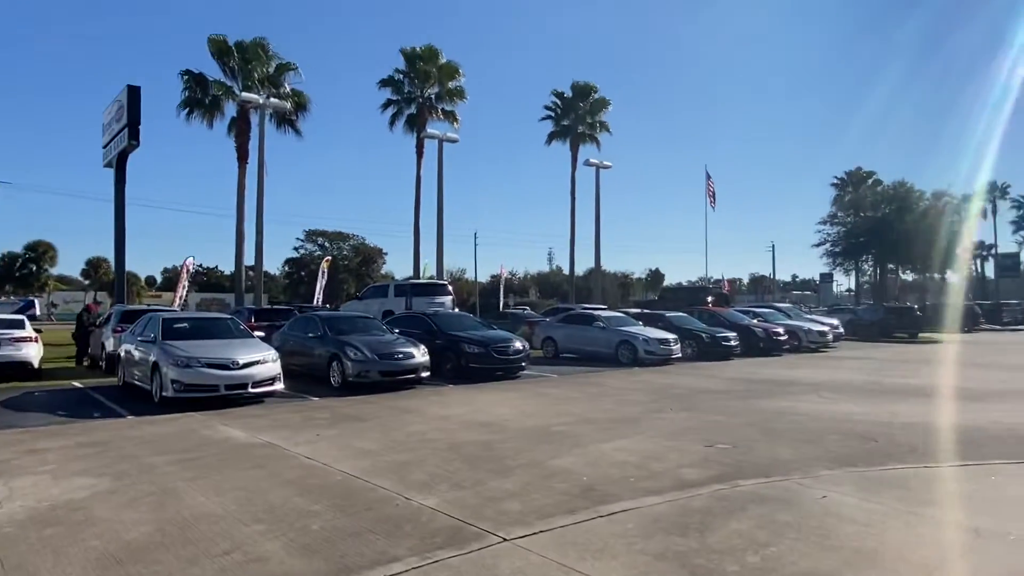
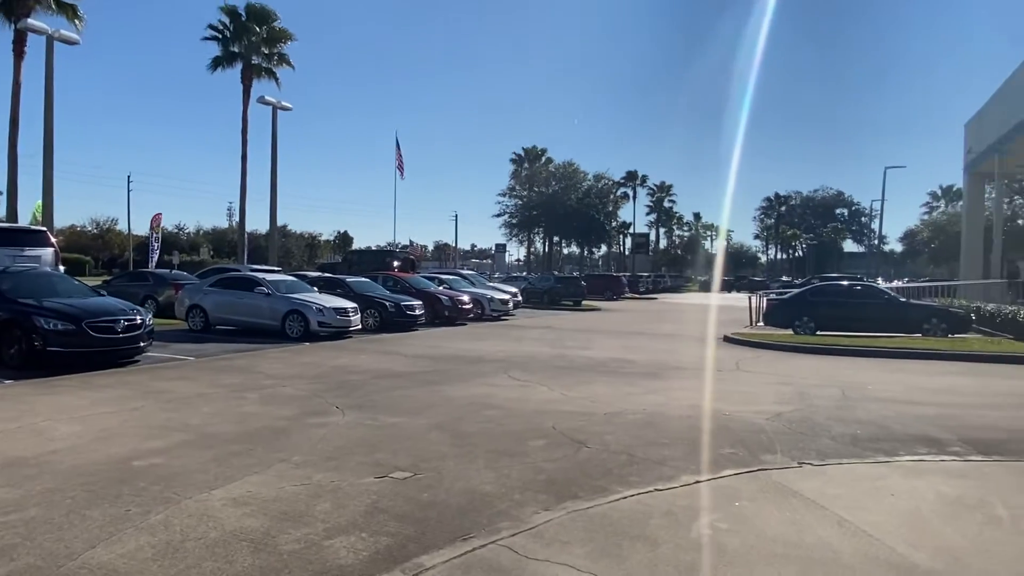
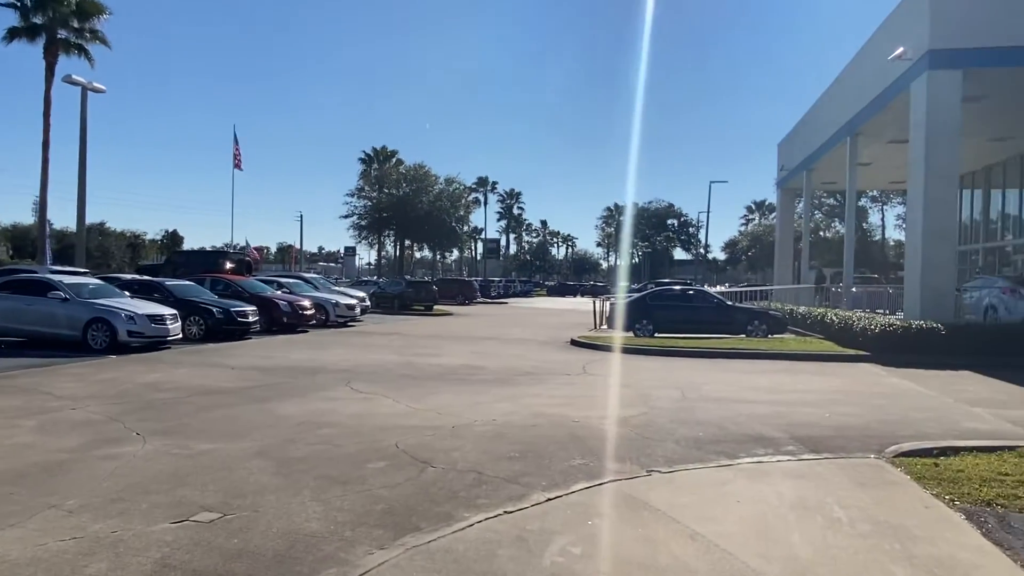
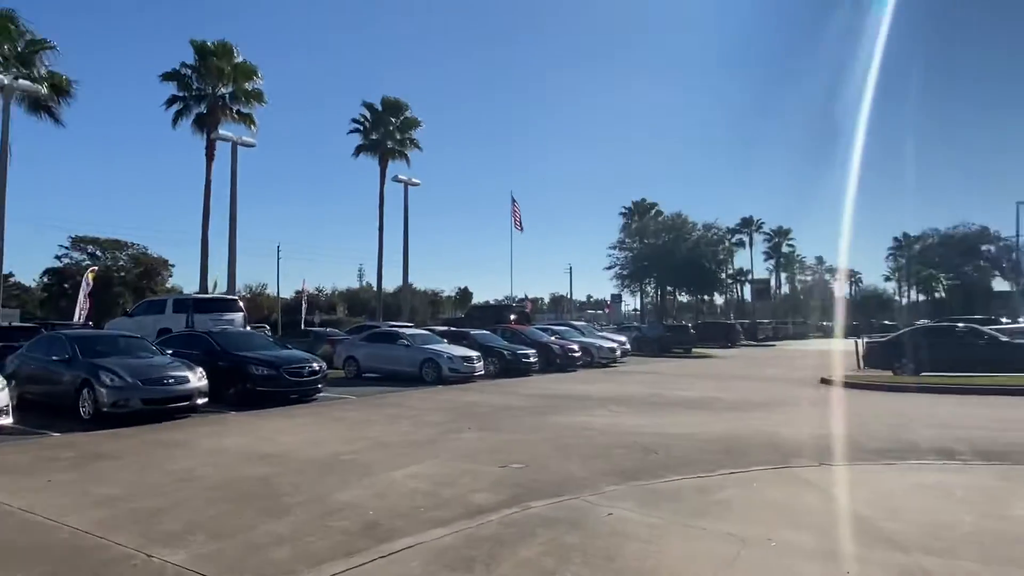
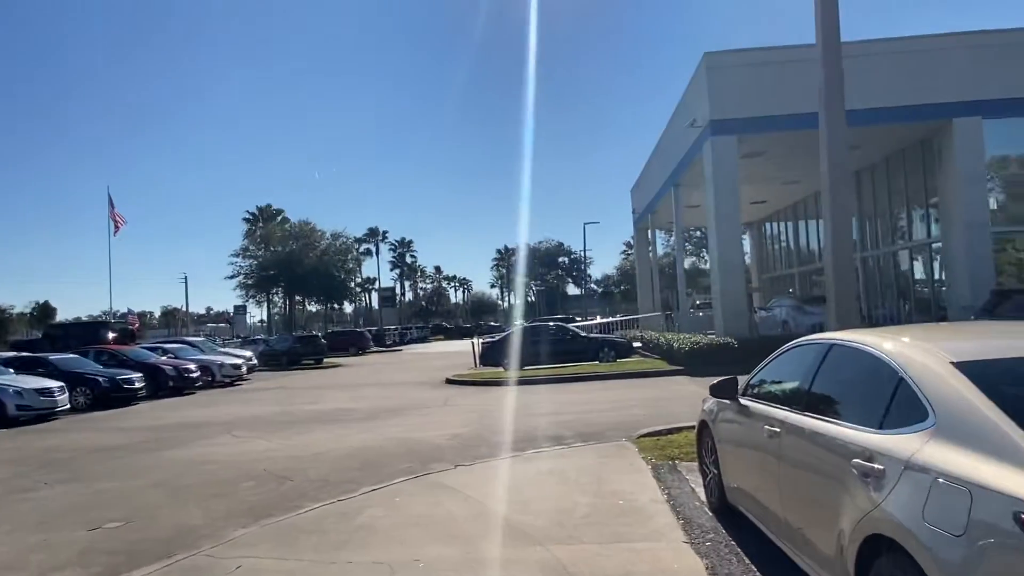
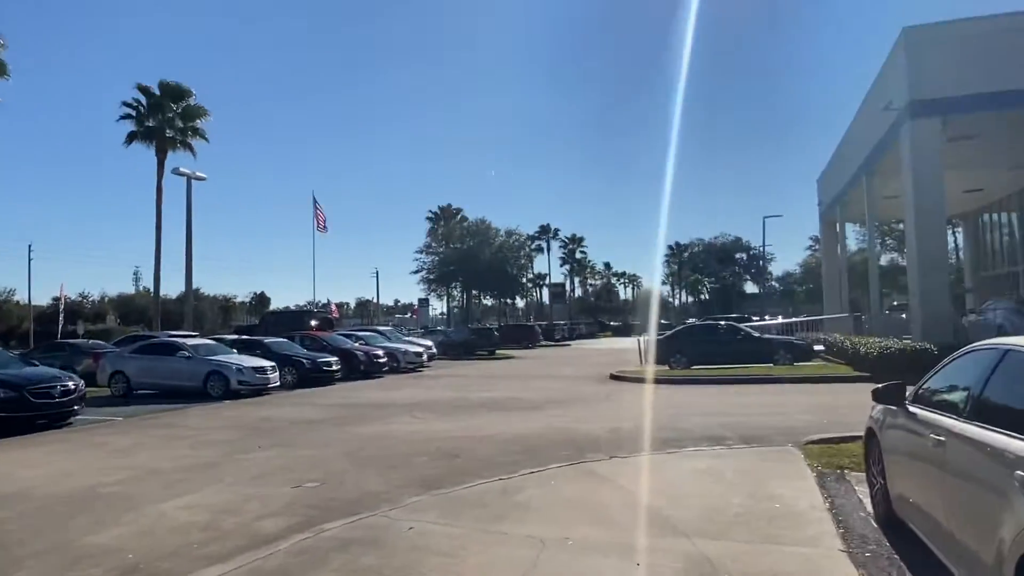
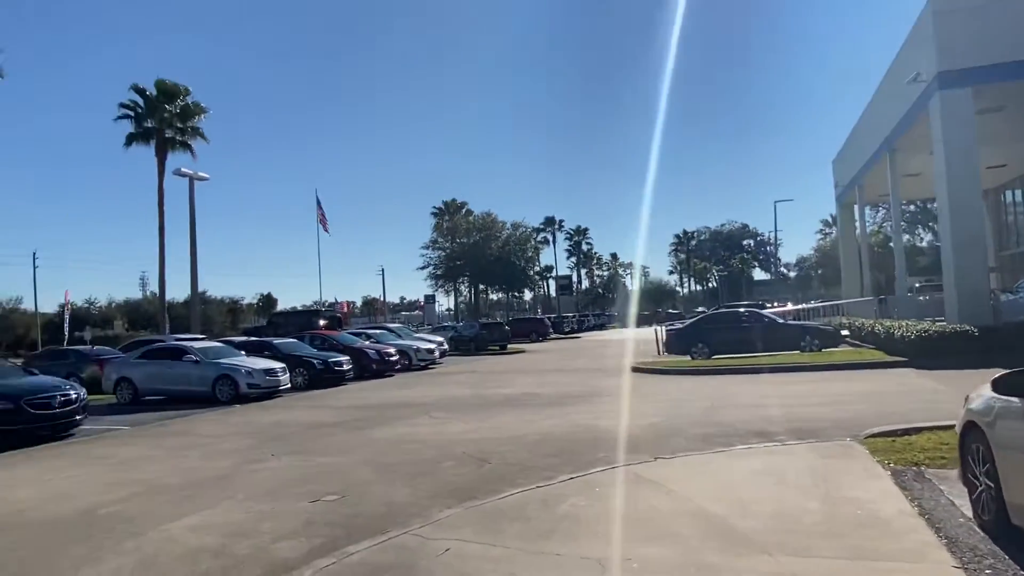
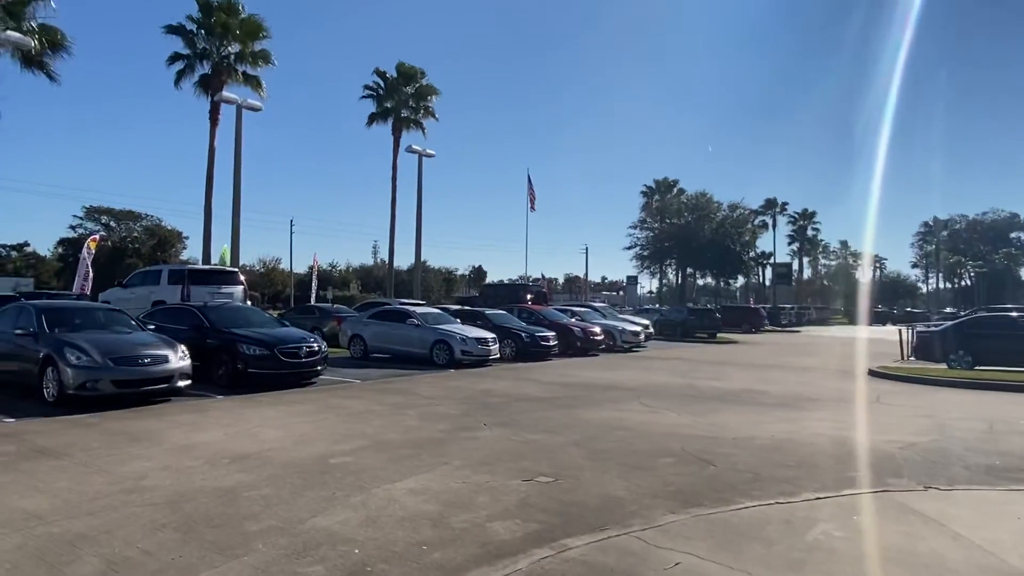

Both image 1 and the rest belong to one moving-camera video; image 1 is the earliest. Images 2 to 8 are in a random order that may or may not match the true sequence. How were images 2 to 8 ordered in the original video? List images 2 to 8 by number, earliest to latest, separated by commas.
4, 6, 5, 7, 8, 2, 3
